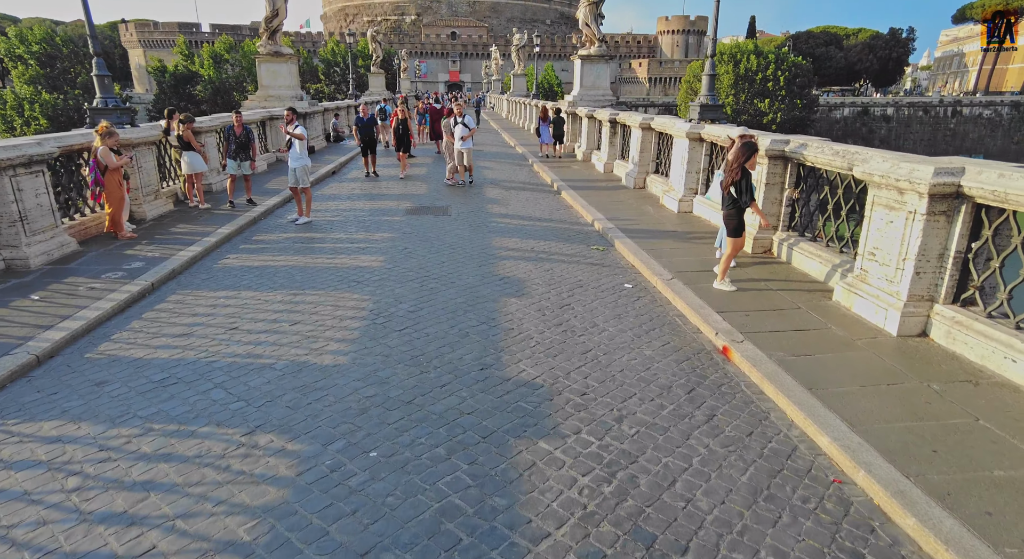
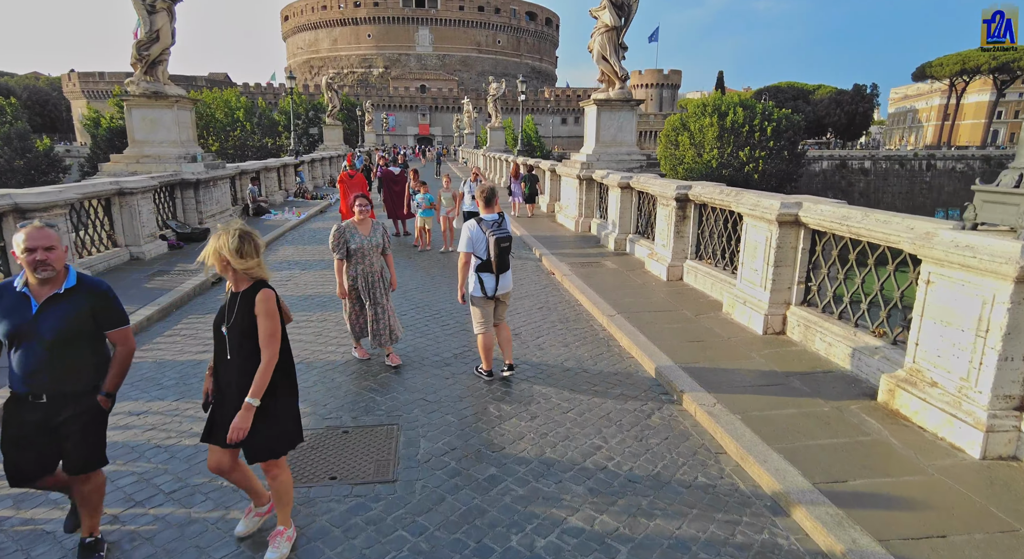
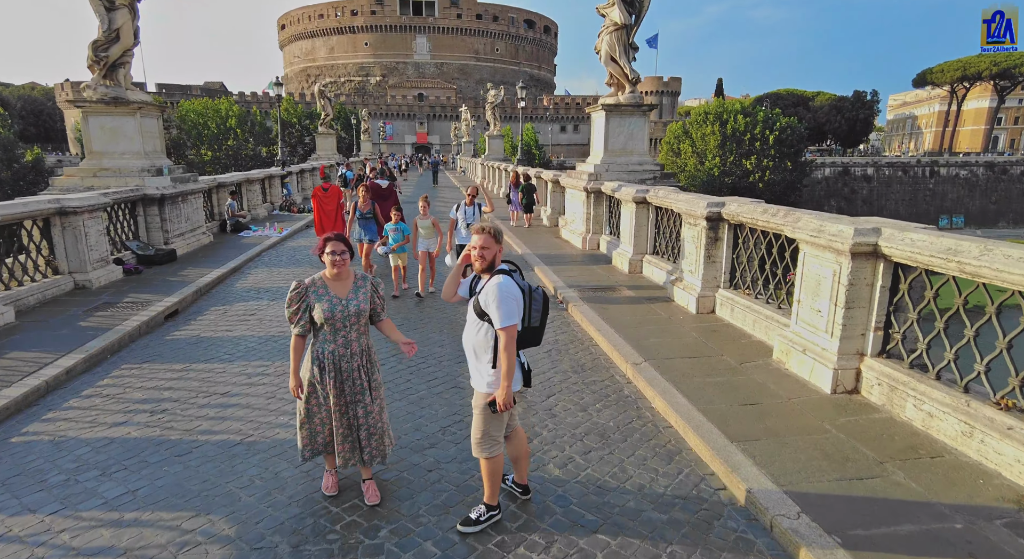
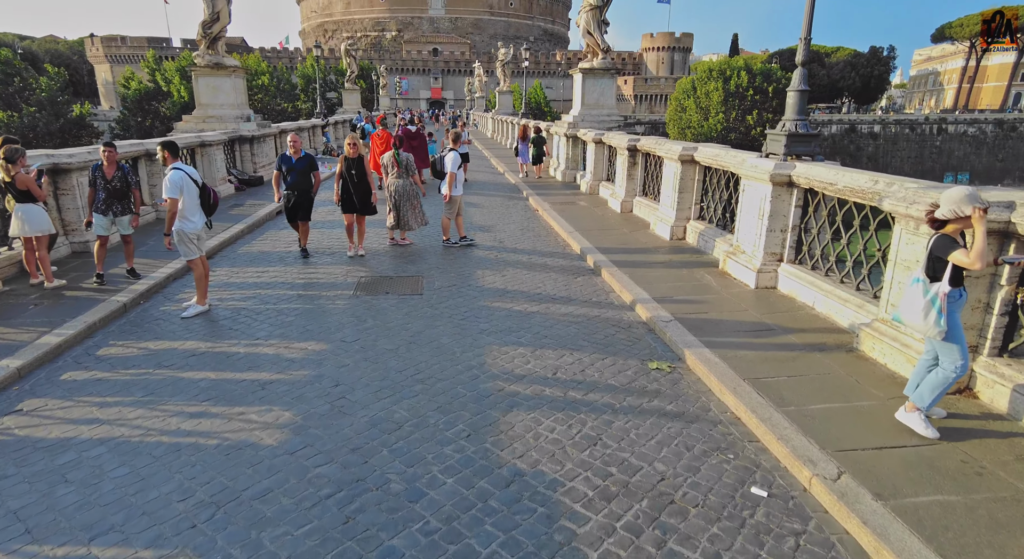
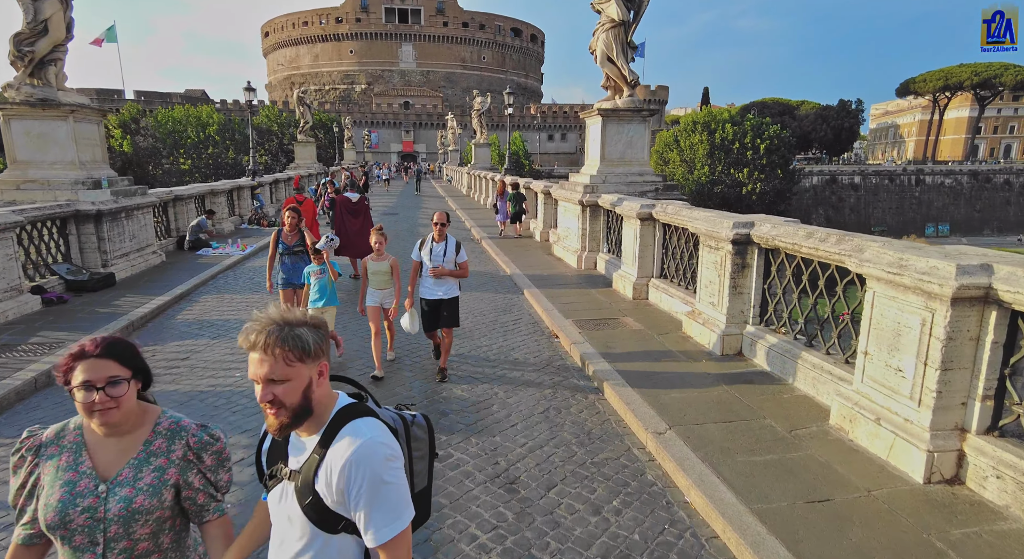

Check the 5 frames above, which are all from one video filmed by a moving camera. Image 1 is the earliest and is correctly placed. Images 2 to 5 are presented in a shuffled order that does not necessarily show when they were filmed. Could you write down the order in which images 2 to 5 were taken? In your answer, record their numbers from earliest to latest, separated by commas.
4, 2, 3, 5
